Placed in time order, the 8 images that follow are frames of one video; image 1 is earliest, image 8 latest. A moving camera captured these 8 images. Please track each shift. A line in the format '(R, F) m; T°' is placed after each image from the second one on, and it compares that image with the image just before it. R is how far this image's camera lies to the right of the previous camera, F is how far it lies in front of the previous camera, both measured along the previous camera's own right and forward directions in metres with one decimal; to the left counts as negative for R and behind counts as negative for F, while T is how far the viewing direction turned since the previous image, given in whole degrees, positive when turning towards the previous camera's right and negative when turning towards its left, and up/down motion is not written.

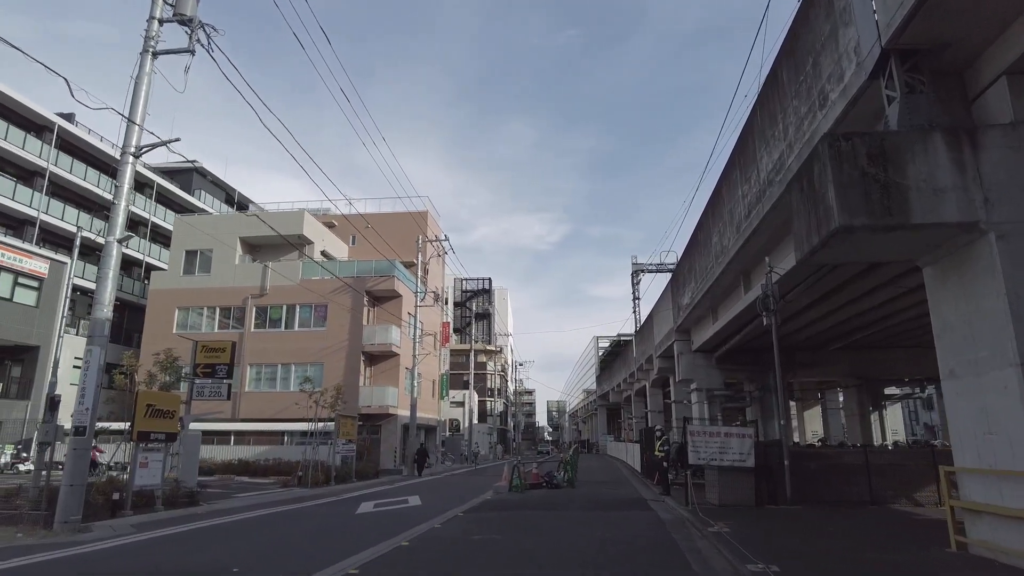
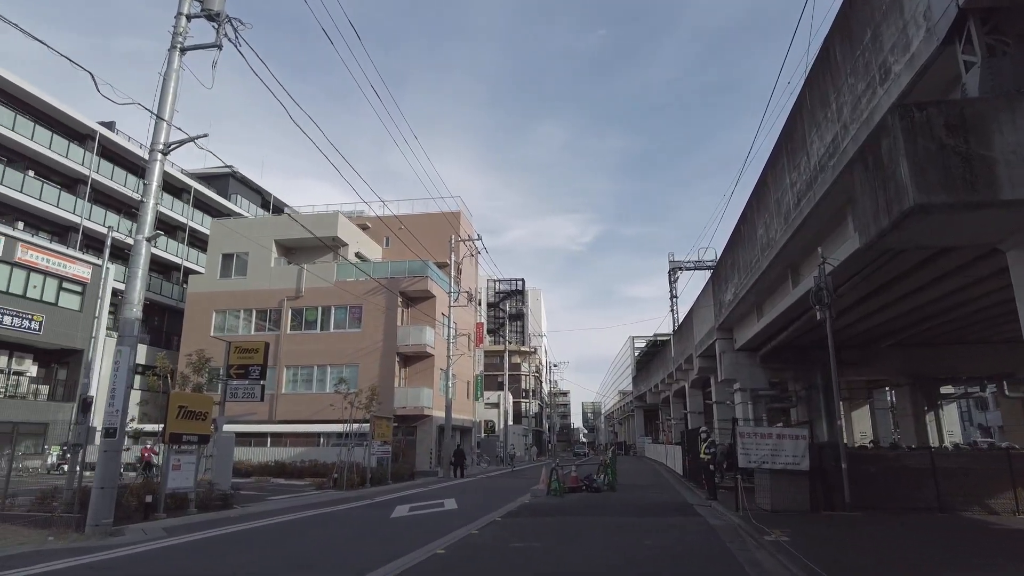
(-0.1, +0.5) m; -3°
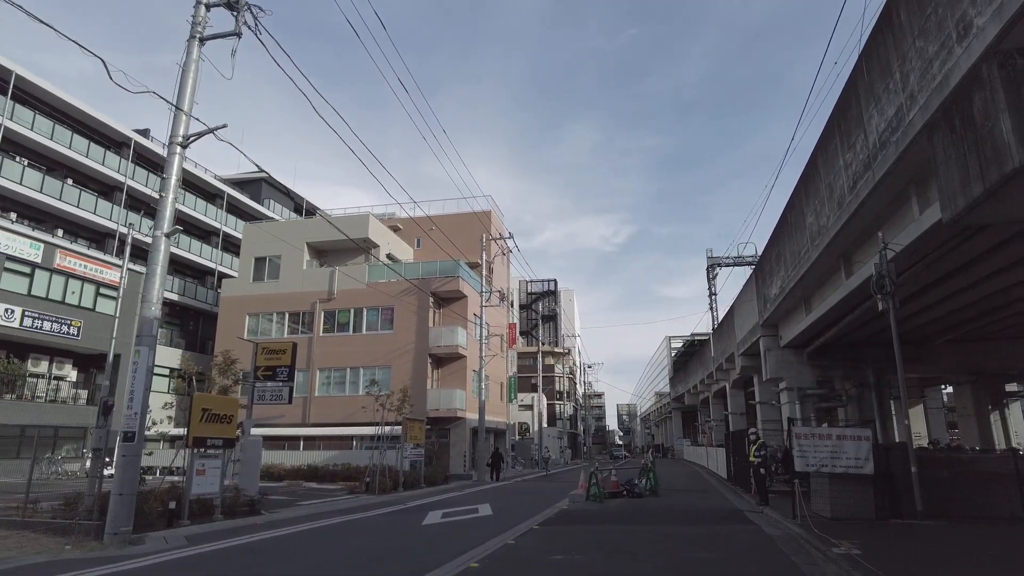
(0.0, +0.7) m; -3°
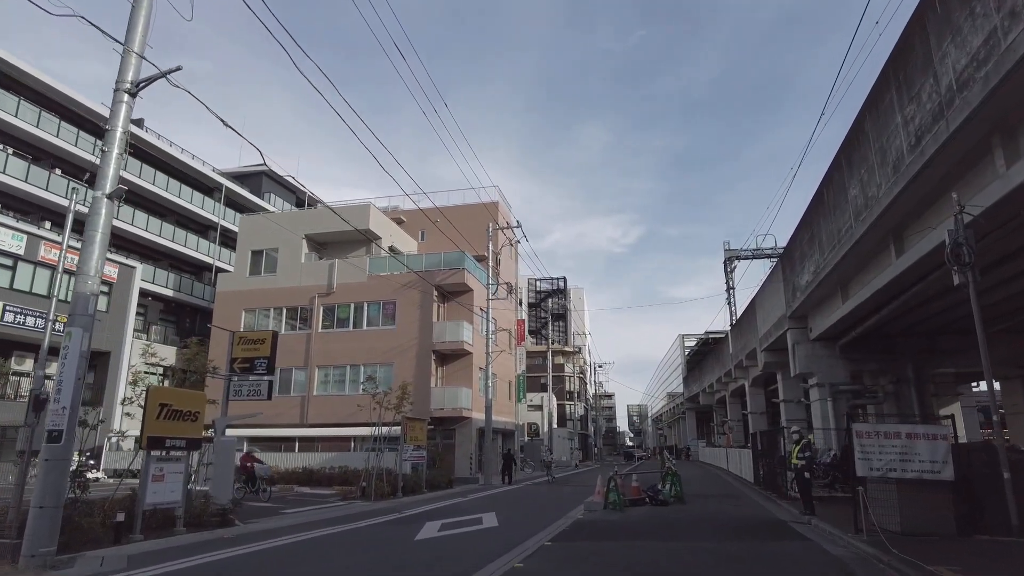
(0.0, +1.7) m; -1°
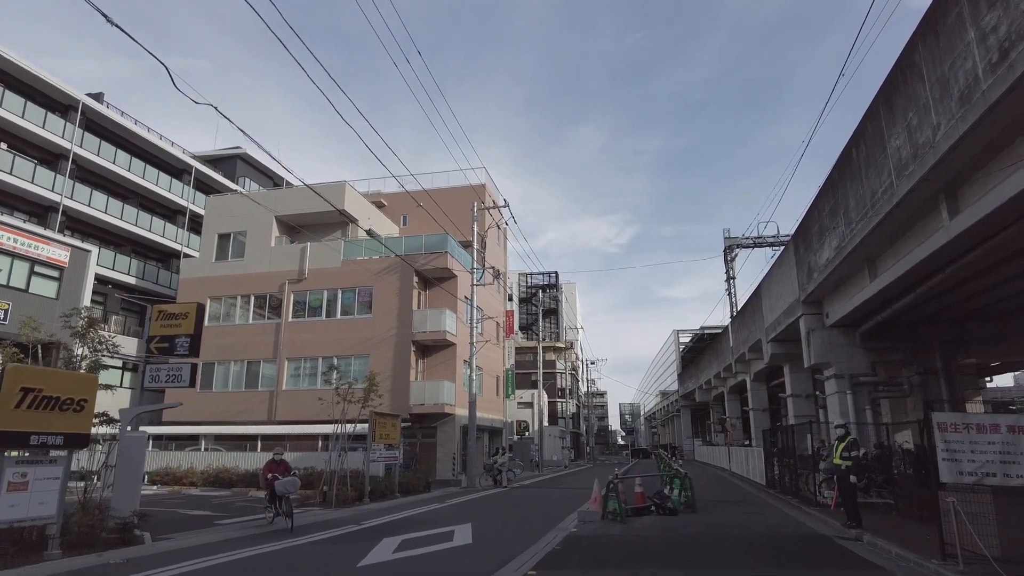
(+0.2, +2.3) m; +1°
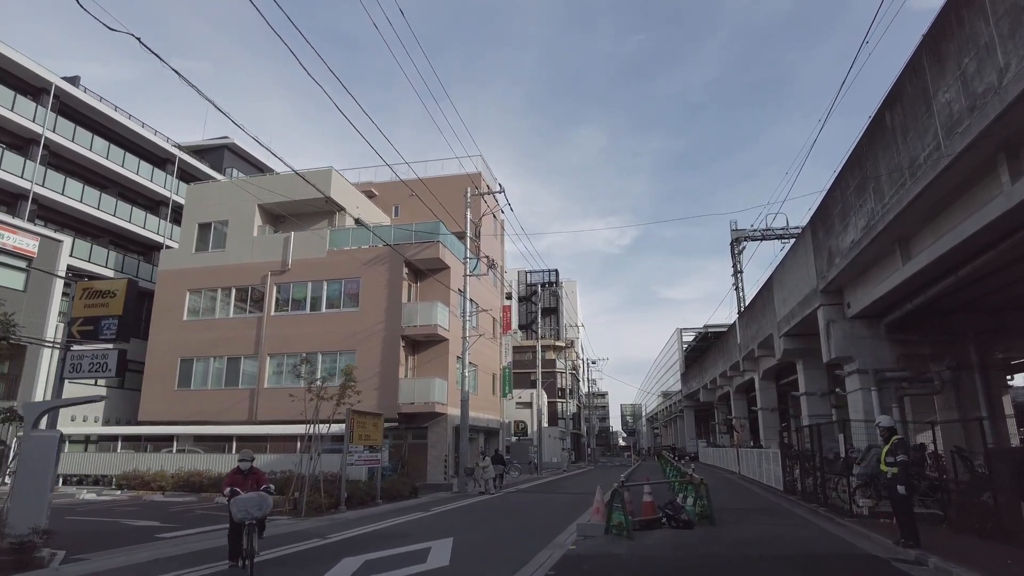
(+0.2, +1.6) m; 0°
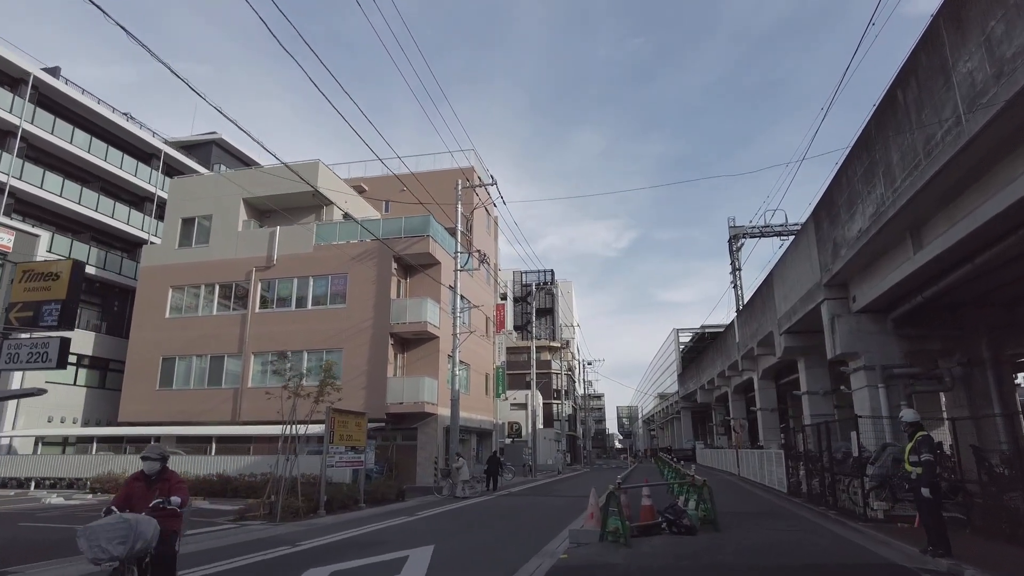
(+0.1, +0.8) m; 0°
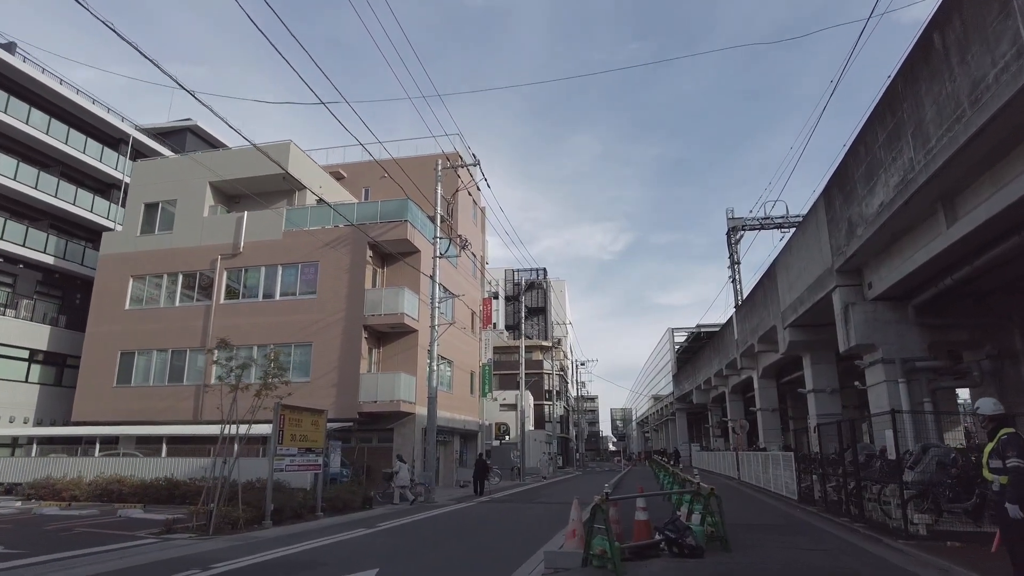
(+0.4, +1.8) m; 0°
